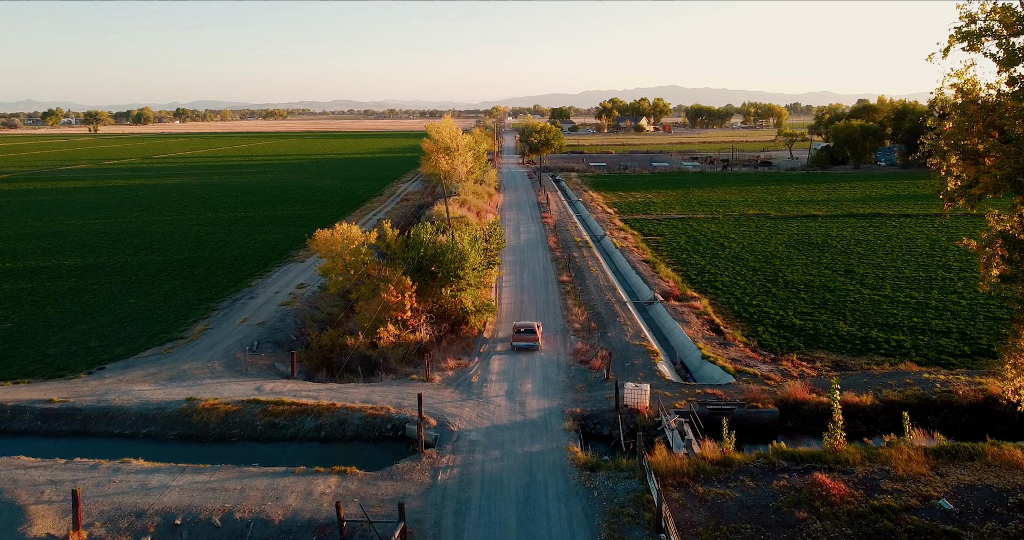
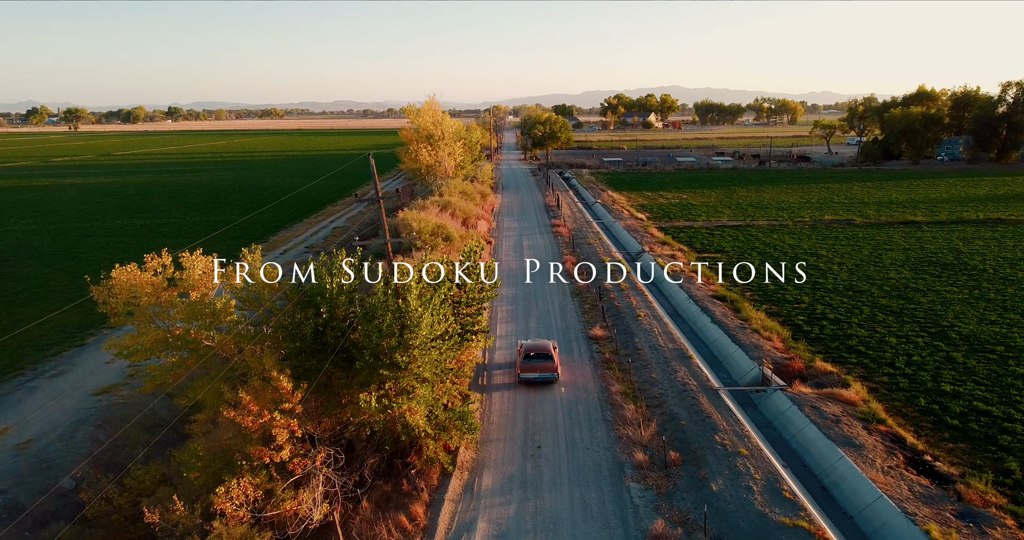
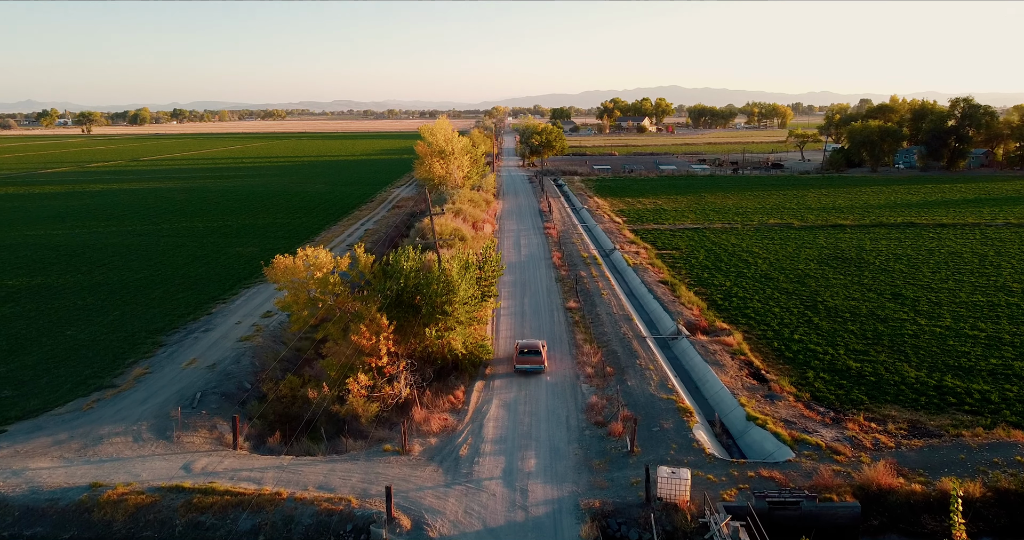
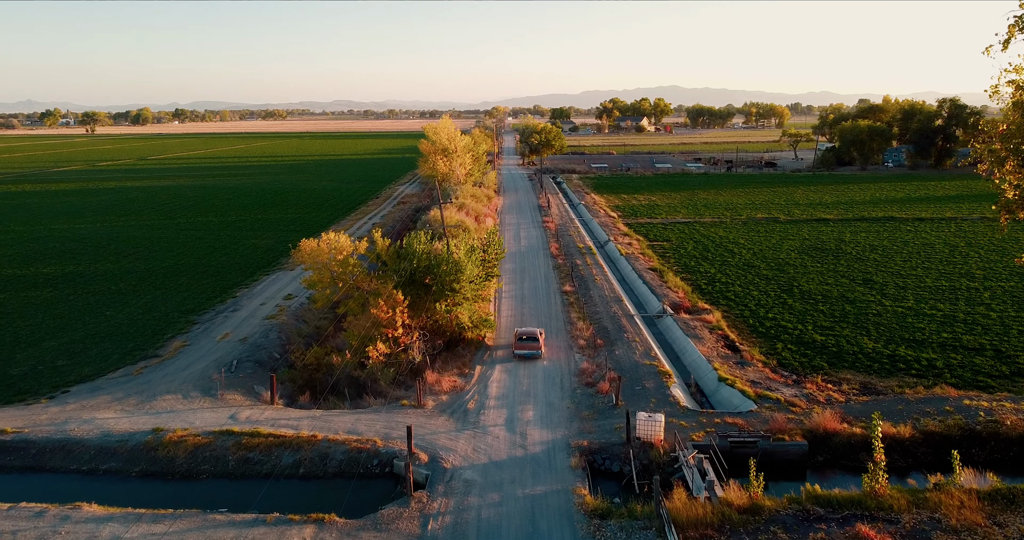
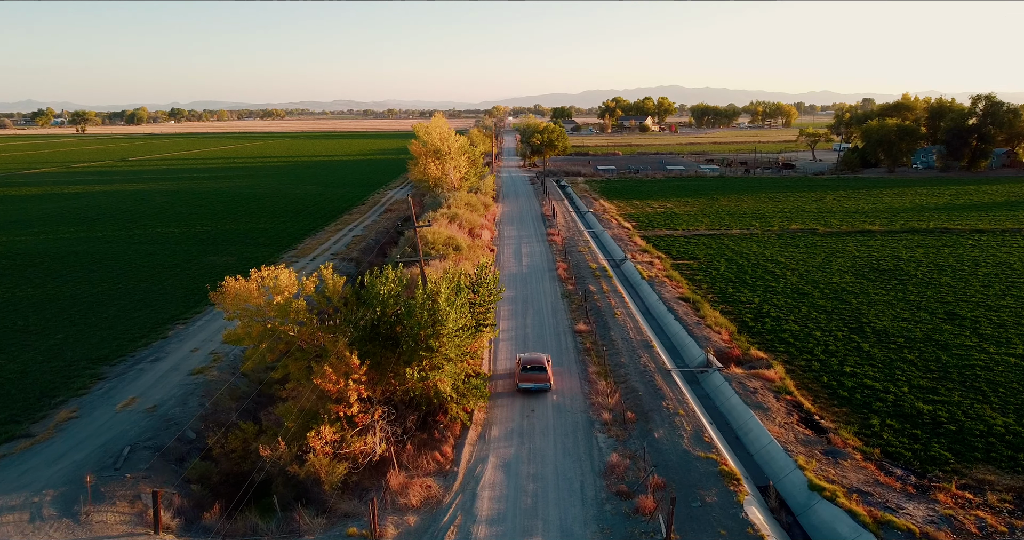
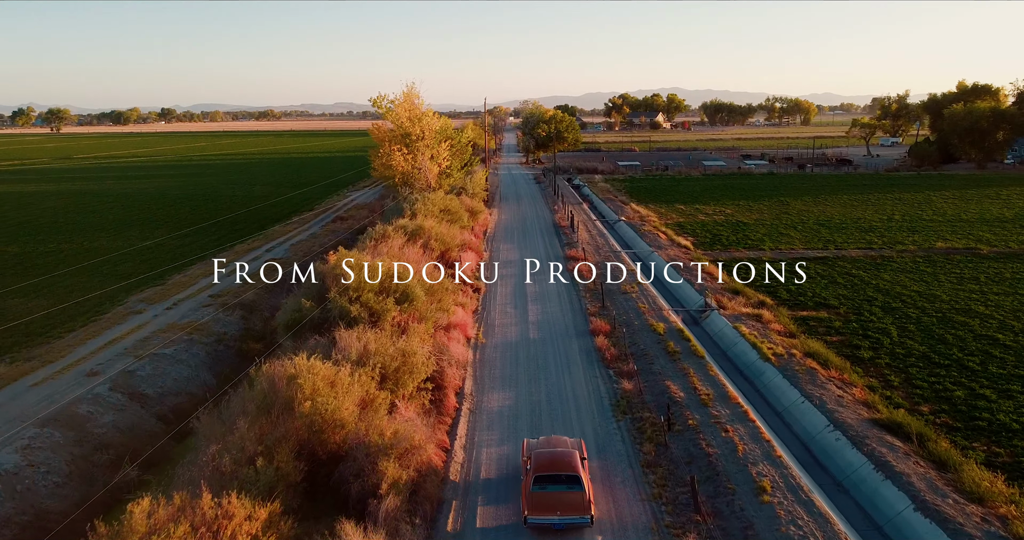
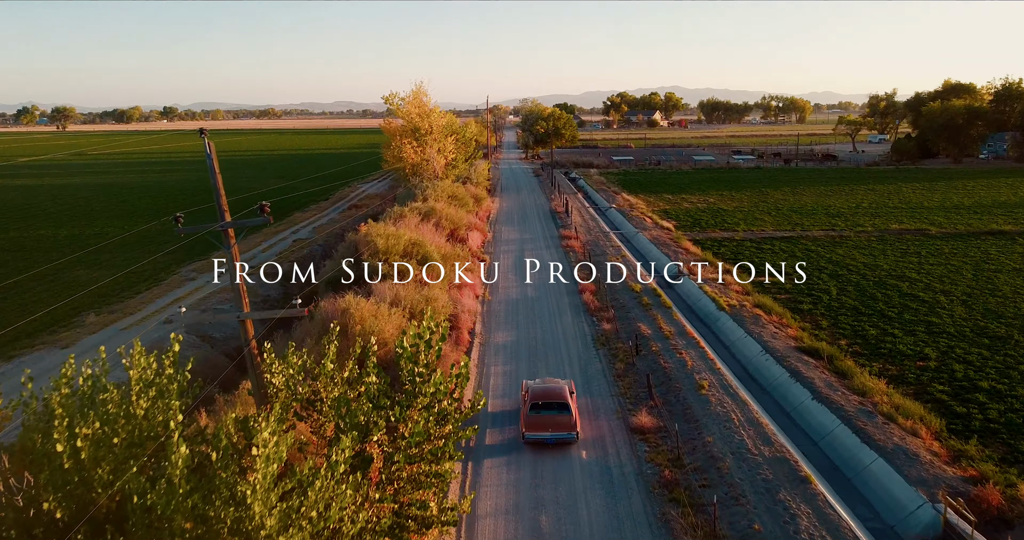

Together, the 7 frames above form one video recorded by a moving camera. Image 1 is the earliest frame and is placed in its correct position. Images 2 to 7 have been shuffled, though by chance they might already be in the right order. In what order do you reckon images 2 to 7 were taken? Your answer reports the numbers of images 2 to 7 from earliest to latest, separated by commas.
4, 3, 5, 2, 7, 6
